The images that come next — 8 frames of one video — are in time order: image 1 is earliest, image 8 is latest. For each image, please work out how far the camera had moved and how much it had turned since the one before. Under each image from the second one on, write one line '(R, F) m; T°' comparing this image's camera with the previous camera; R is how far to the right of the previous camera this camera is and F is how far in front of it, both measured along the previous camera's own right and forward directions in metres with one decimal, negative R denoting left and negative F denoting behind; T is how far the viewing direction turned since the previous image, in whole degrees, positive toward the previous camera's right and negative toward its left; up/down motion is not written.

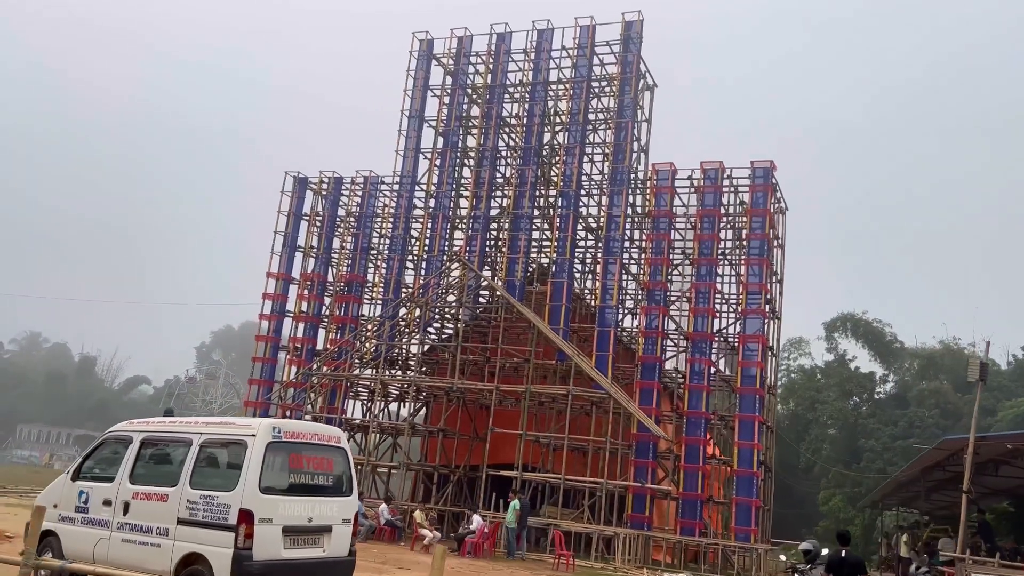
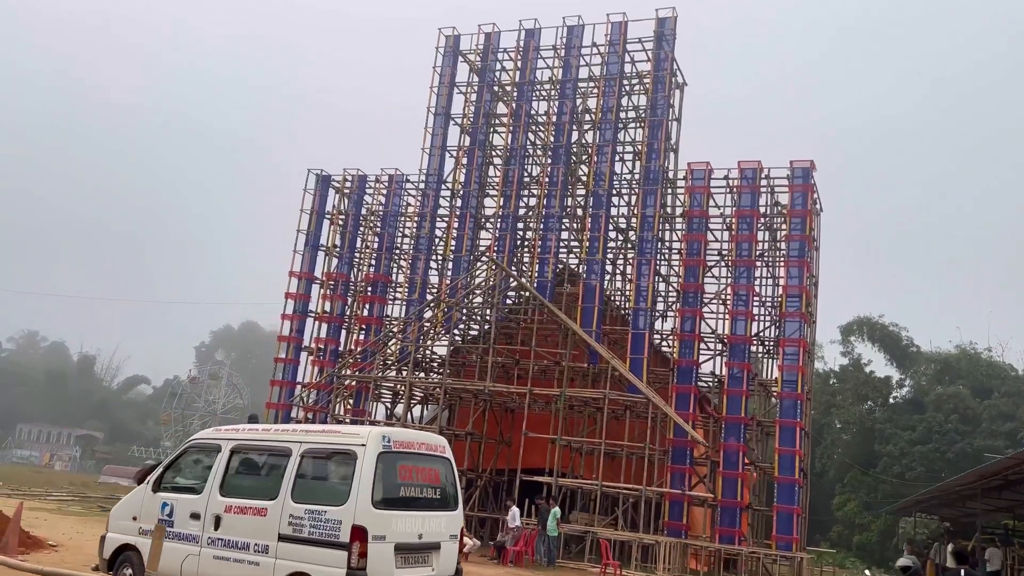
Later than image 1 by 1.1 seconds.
(-1.0, +0.5) m; 0°
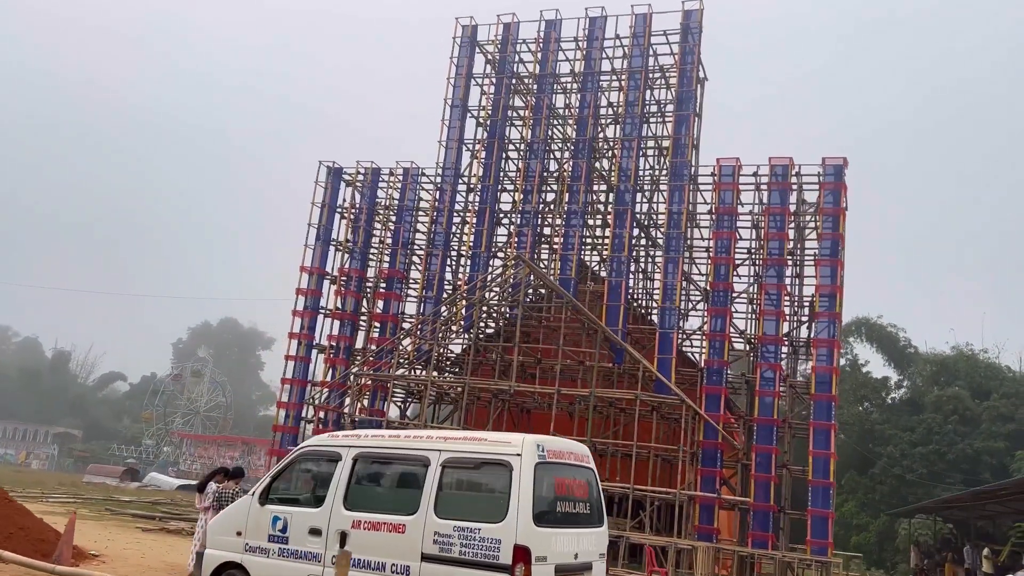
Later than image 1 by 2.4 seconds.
(-1.4, +0.6) m; +2°
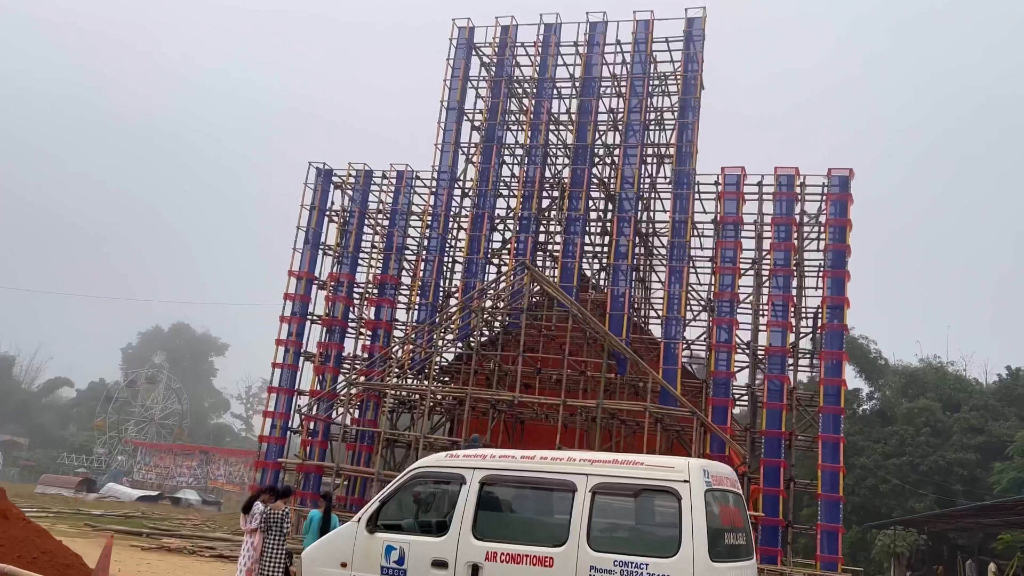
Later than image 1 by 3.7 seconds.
(-1.3, +0.6) m; +3°
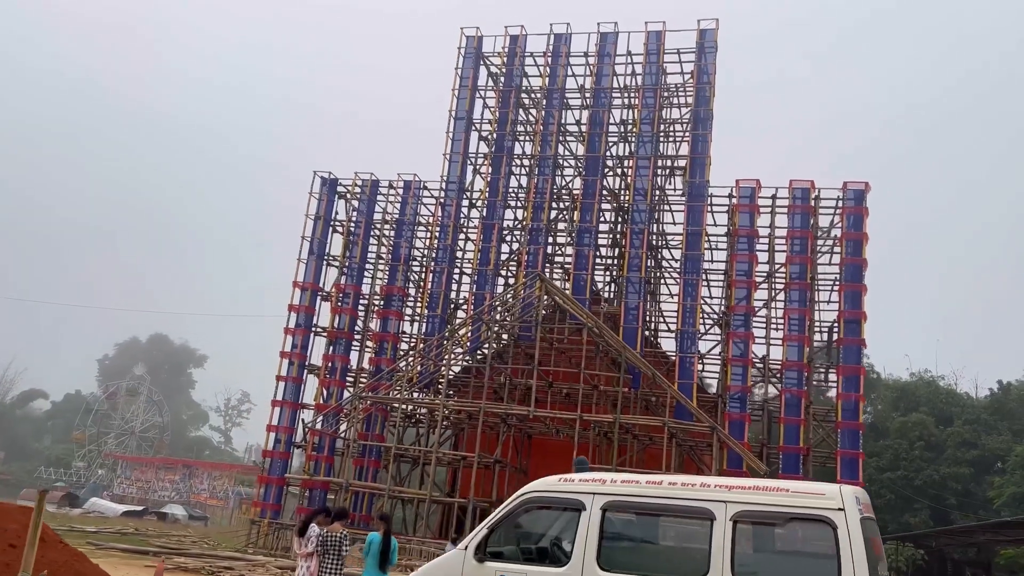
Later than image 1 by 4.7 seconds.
(-0.9, +0.4) m; +1°
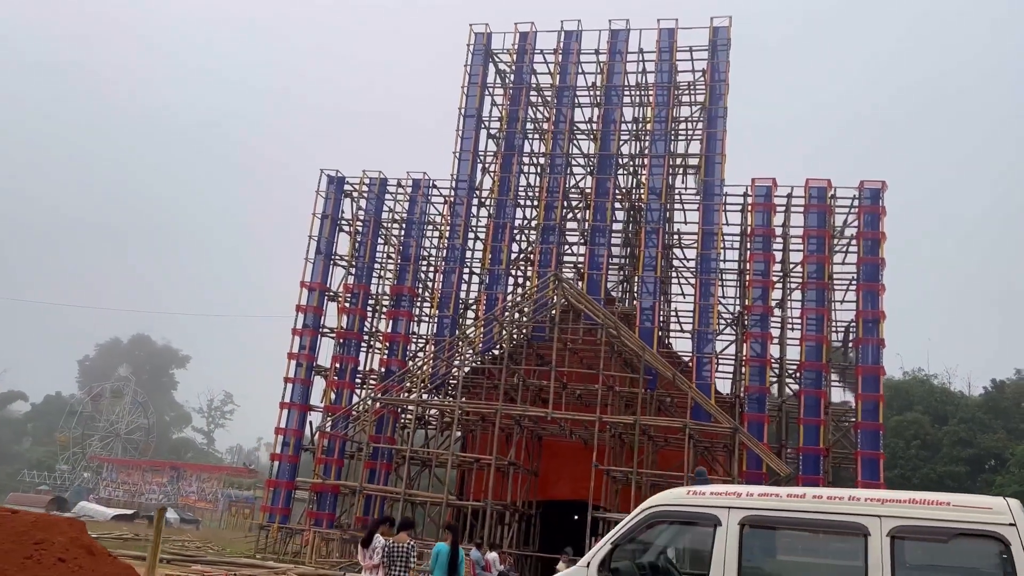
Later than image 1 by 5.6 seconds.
(-0.9, +0.3) m; +1°
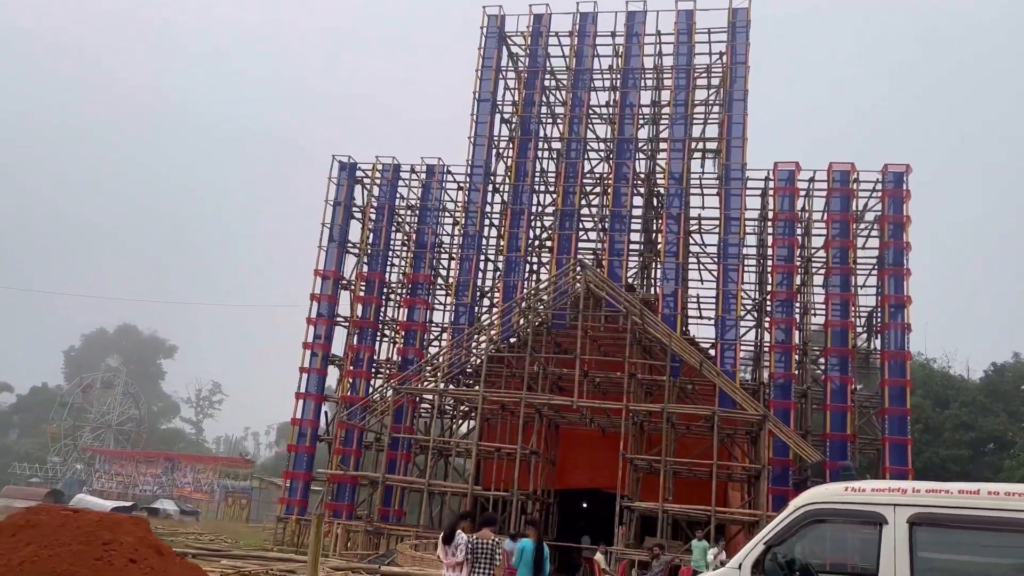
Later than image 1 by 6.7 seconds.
(-1.0, +0.3) m; +1°
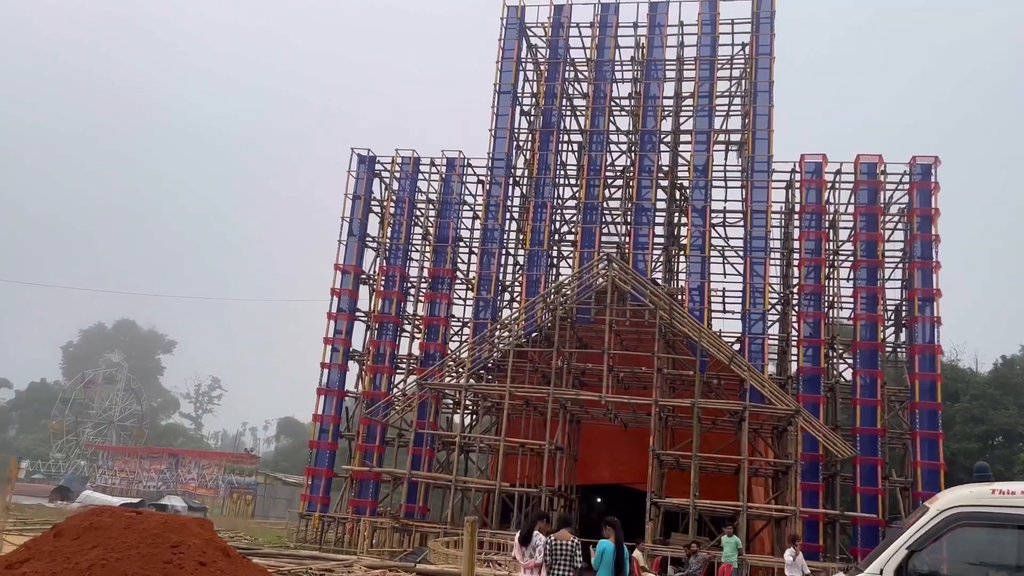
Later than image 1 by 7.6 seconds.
(-0.8, +0.2) m; 0°
